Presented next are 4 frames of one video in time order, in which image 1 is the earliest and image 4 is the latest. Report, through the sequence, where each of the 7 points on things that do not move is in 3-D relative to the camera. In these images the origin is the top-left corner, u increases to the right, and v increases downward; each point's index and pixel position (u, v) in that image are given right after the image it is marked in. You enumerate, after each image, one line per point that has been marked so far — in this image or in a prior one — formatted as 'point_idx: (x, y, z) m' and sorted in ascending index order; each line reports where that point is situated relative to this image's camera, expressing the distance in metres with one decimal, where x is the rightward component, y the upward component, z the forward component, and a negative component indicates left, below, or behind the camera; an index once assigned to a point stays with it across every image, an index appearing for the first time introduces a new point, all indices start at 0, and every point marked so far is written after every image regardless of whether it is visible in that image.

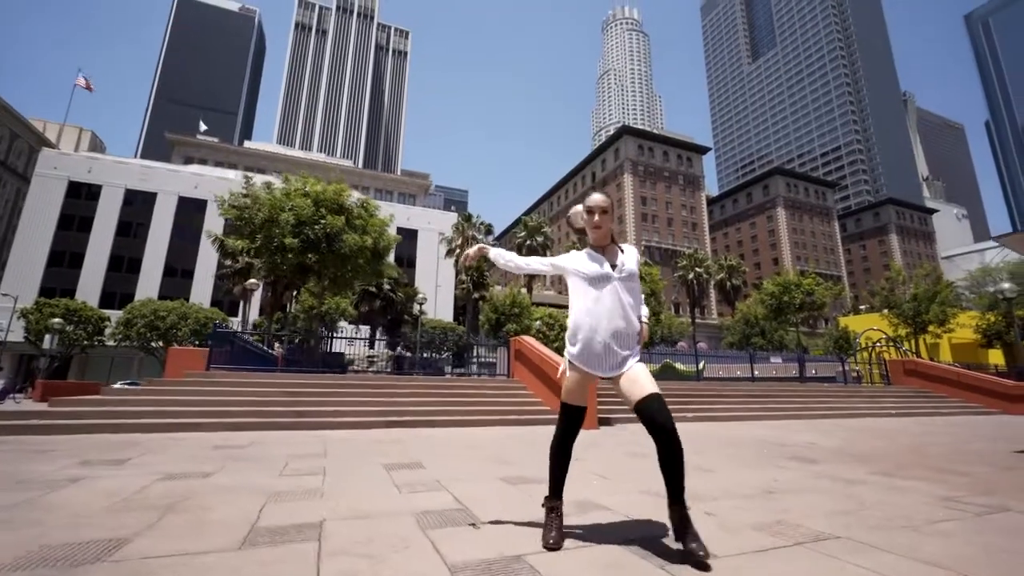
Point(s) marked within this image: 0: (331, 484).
0: (-1.6, -1.7, +4.0) m
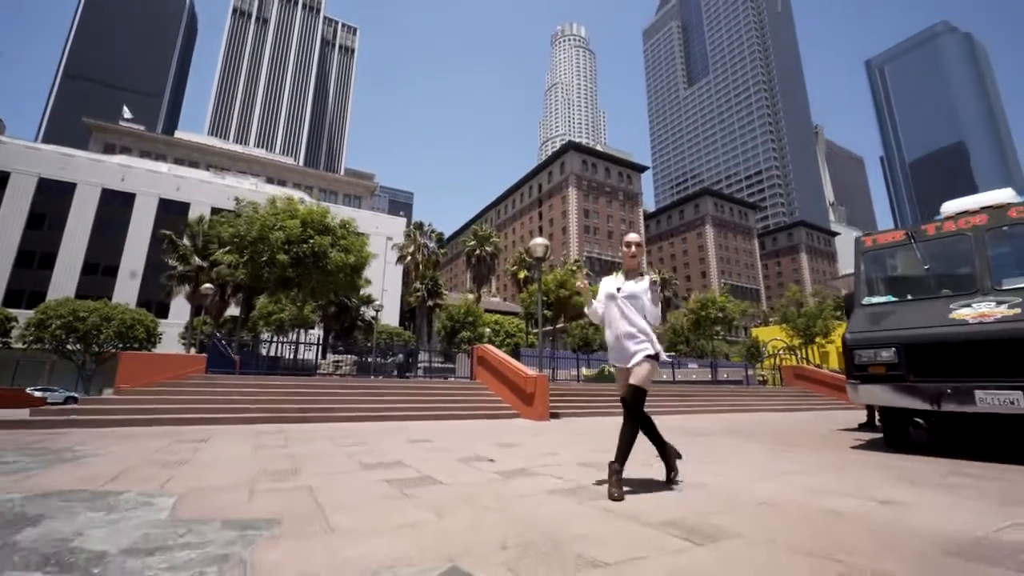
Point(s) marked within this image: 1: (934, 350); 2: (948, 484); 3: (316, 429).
0: (-1.7, -2.1, +5.9) m
1: (+5.4, -0.8, +5.8) m
2: (+3.7, -1.7, +4.0) m
3: (-3.4, -2.5, +7.9) m
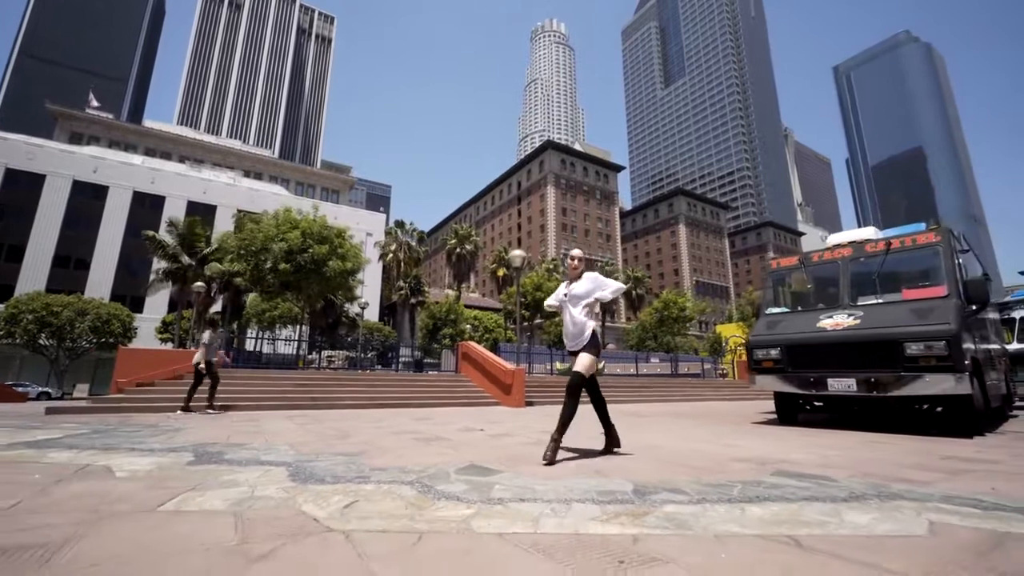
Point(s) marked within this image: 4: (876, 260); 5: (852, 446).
0: (-2.0, -2.3, +7.7) m
1: (+5.1, -1.1, +8.0) m
2: (+3.6, -2.0, +6.0) m
3: (-3.8, -2.7, +9.7) m
4: (+6.8, +0.5, +8.5) m
5: (+3.9, -1.8, +5.2) m
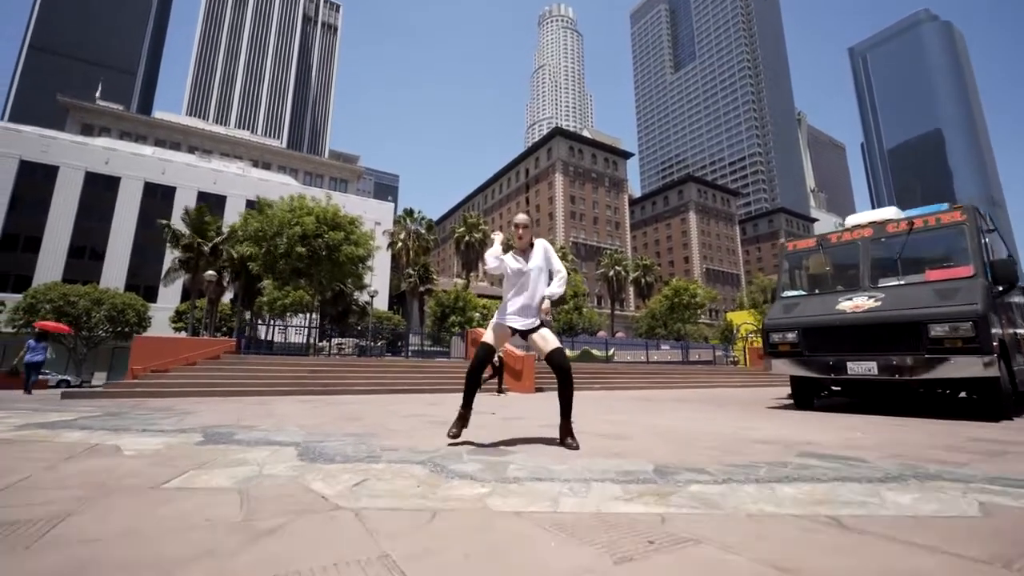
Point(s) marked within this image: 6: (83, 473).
0: (-1.8, -2.0, +7.7) m
1: (+5.3, -0.8, +7.8) m
2: (+3.7, -1.7, +5.9) m
3: (-3.6, -2.3, +9.6) m
4: (+6.9, +0.9, +8.2) m
5: (+4.1, -1.6, +5.0) m
6: (-2.4, -1.1, +2.6) m
